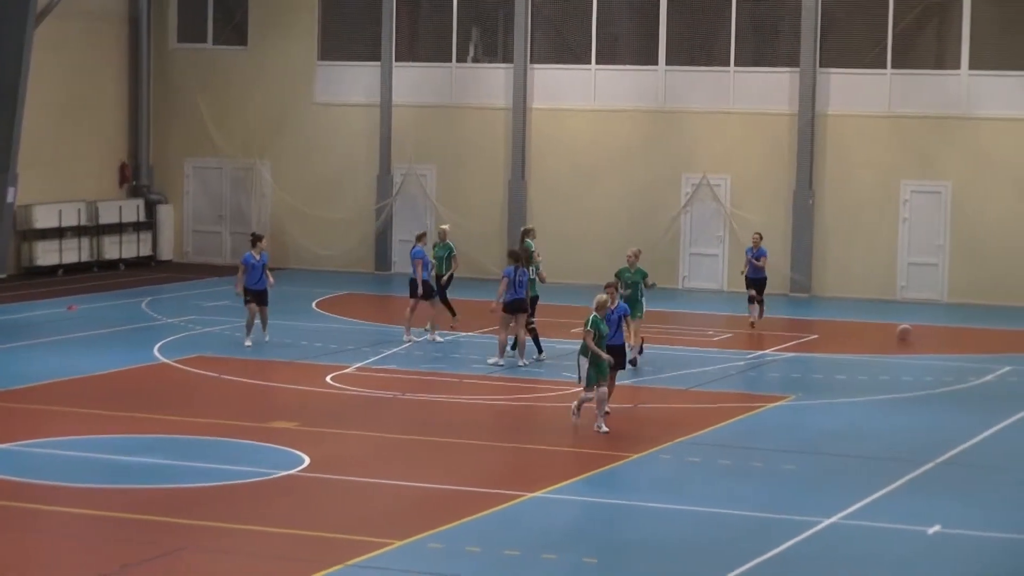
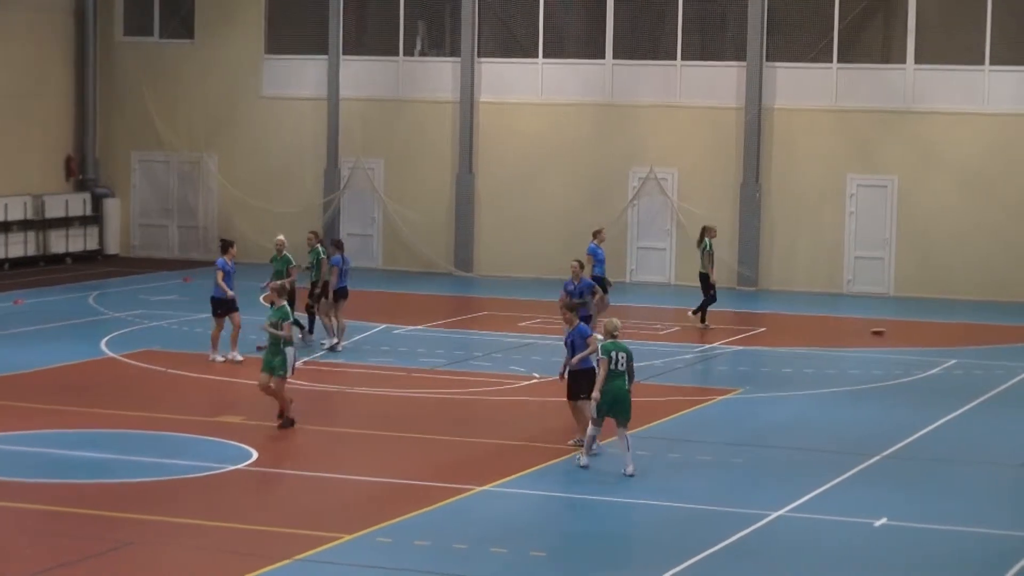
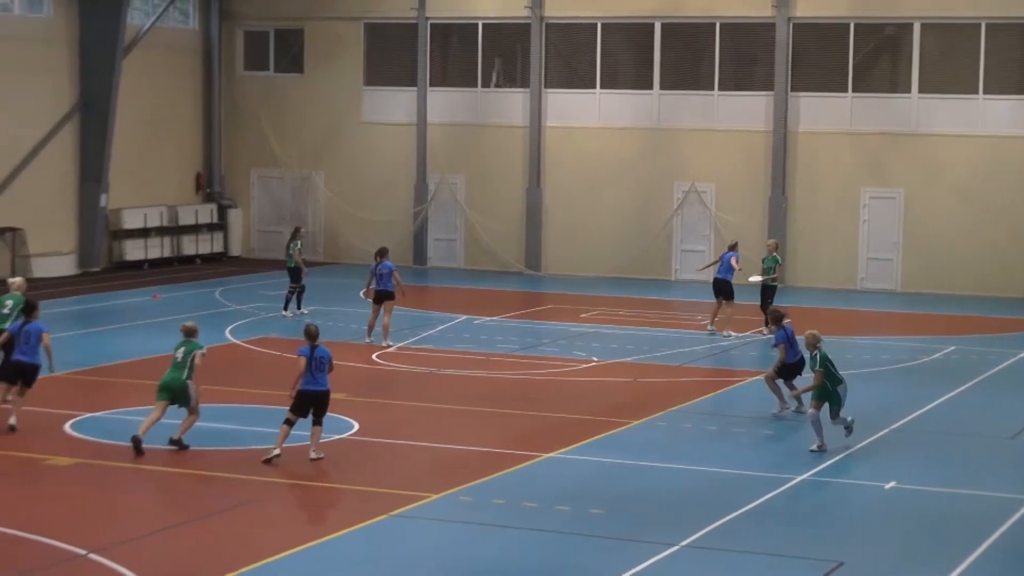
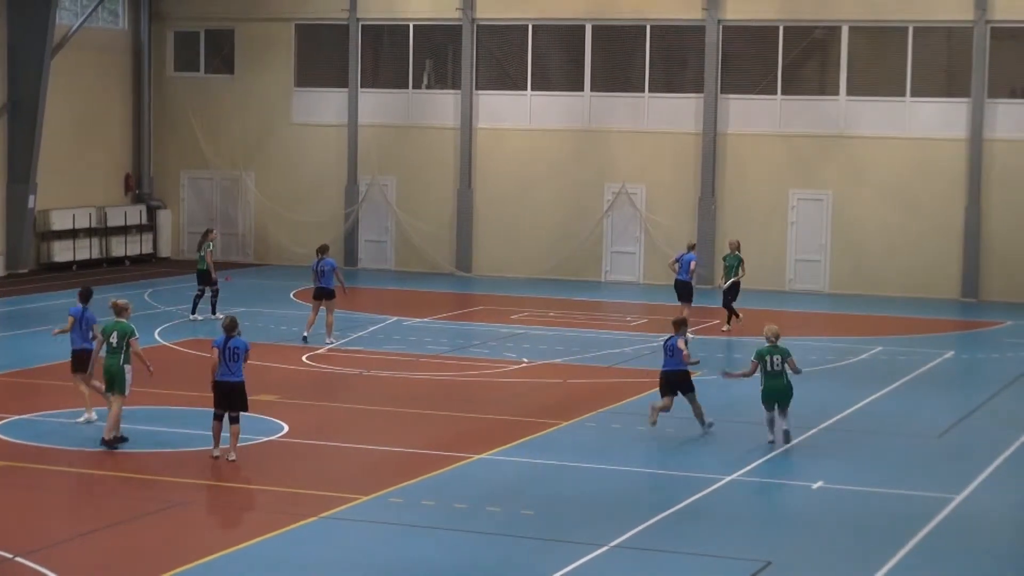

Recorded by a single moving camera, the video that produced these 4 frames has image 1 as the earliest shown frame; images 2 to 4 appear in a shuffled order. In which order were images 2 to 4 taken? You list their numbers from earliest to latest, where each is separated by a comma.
2, 4, 3
